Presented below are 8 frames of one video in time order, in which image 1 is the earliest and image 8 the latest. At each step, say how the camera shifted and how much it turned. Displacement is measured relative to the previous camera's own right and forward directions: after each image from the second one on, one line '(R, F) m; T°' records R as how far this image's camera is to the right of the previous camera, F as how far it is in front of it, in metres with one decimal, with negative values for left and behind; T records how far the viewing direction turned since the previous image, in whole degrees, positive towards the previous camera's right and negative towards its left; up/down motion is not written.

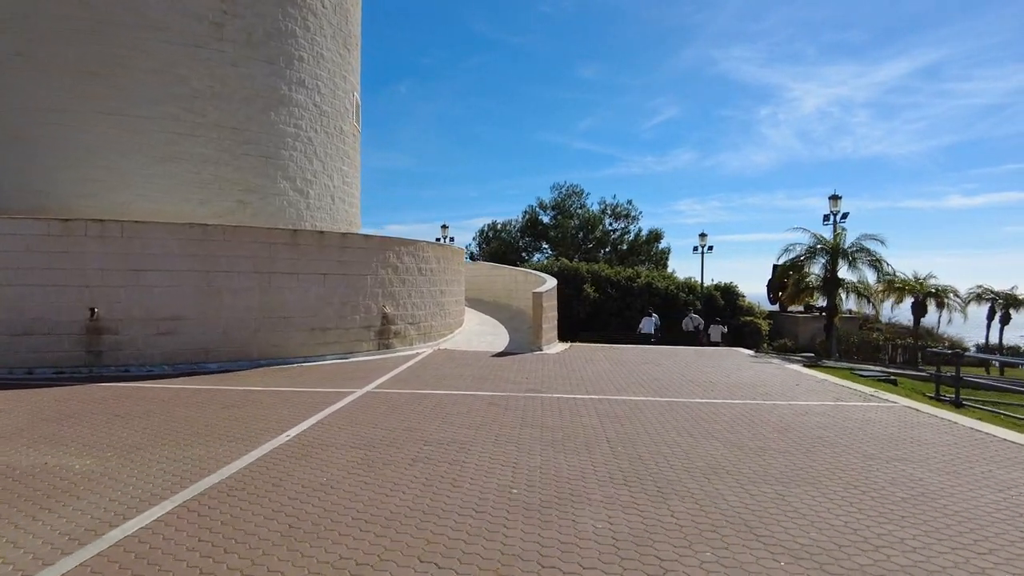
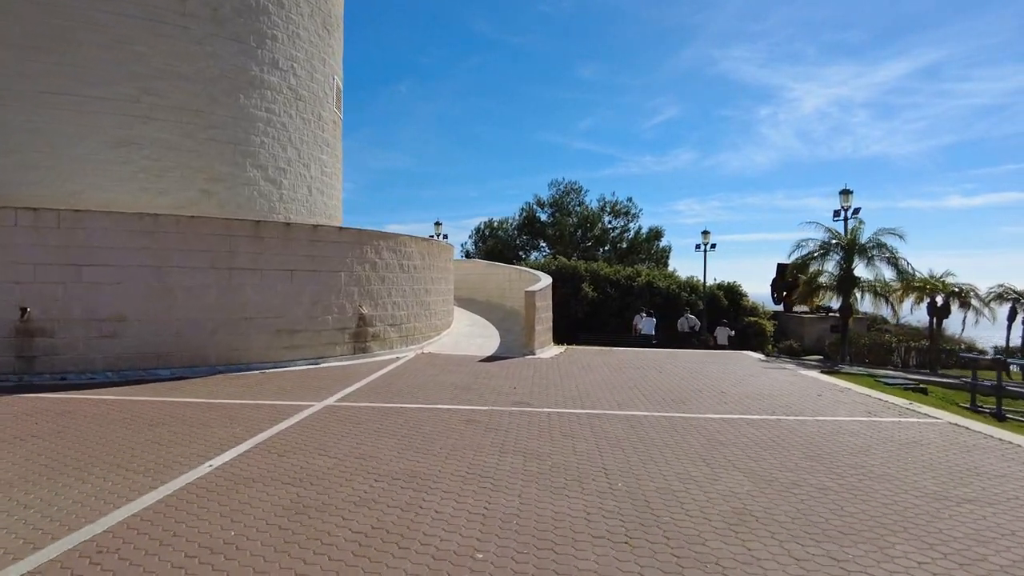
(+0.2, +1.1) m; 0°
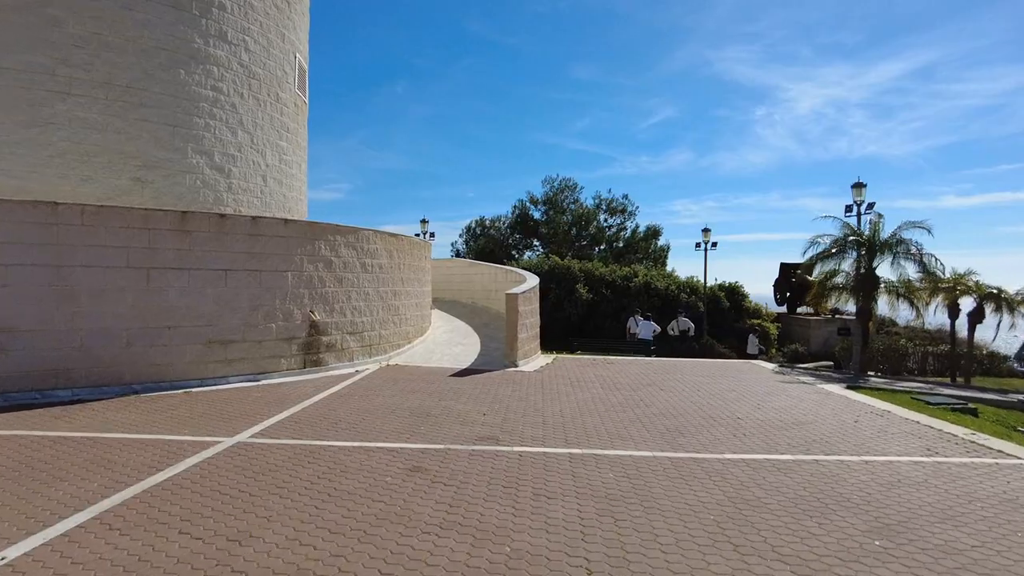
(+0.3, +1.6) m; 0°
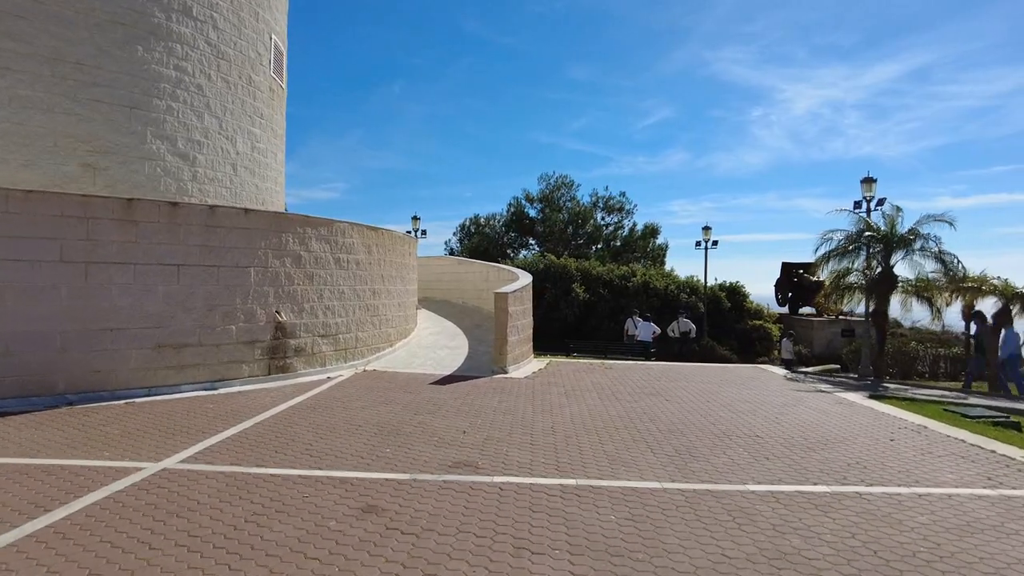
(+0.1, +0.9) m; 0°
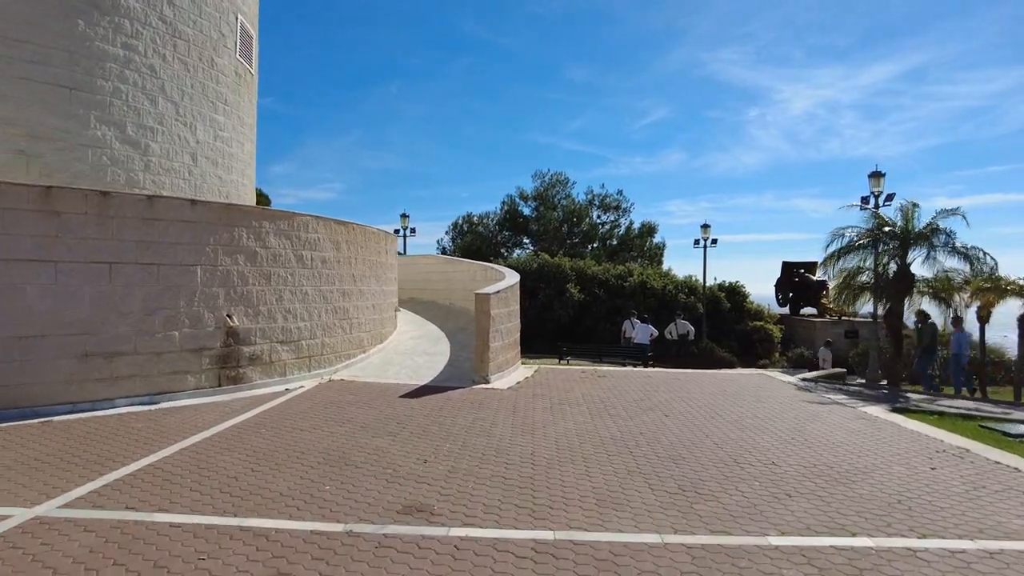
(+0.2, +0.9) m; 0°
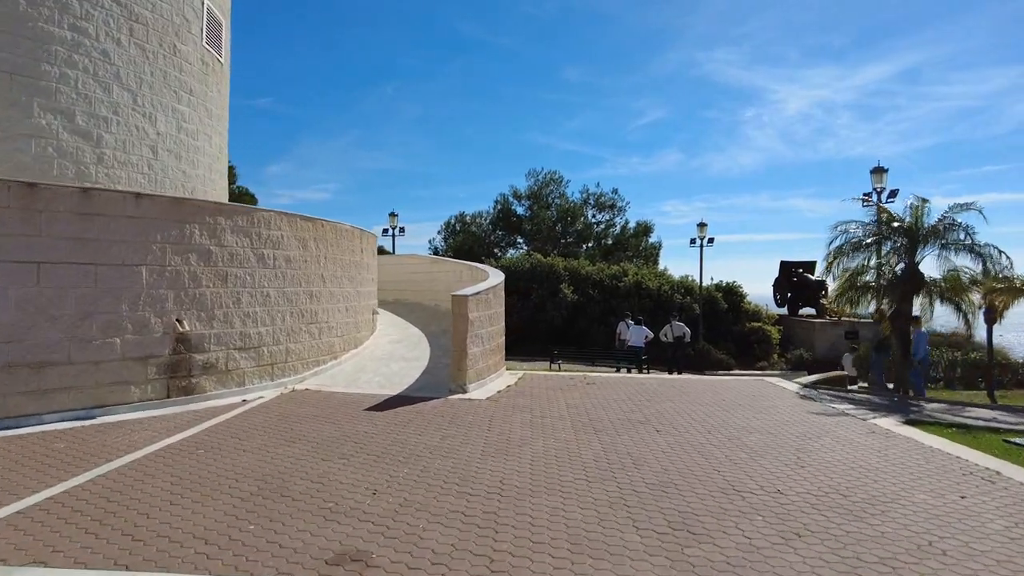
(+0.2, +0.7) m; 0°
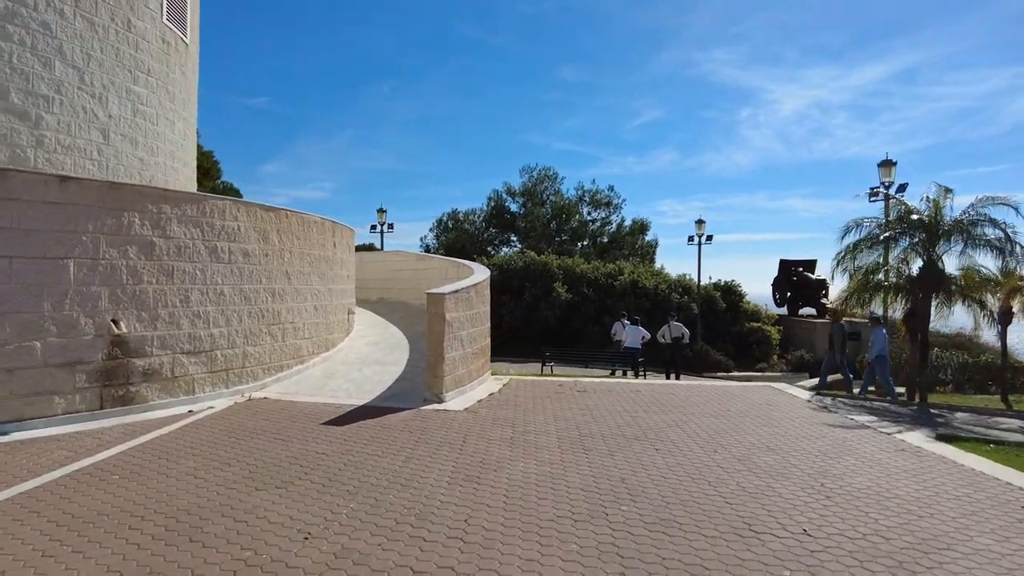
(+0.1, +0.8) m; 0°
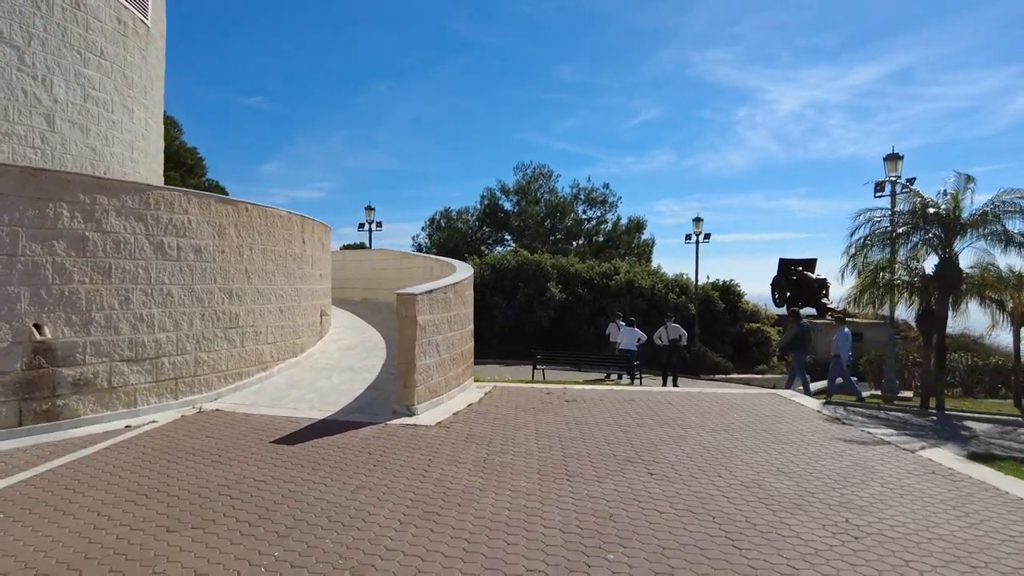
(+0.2, +0.7) m; 0°
